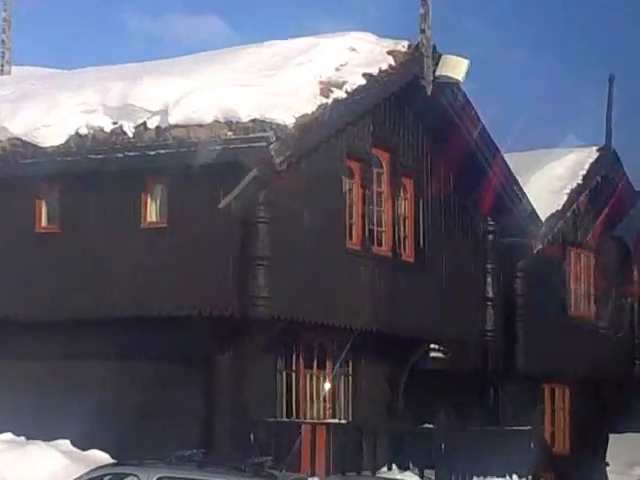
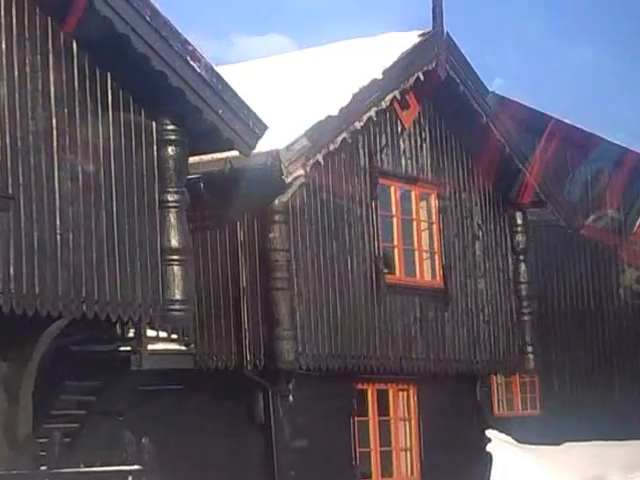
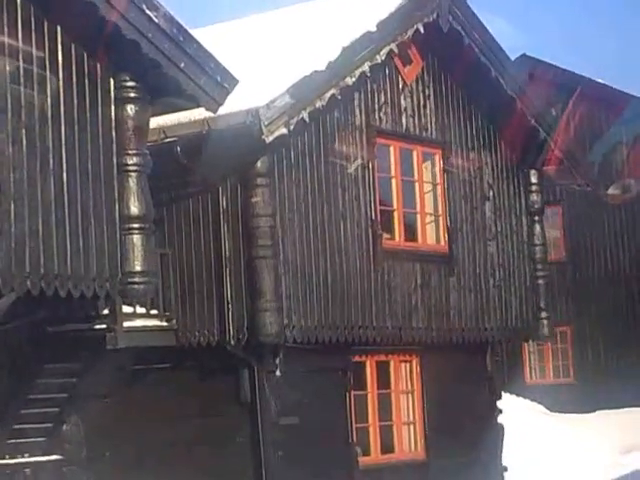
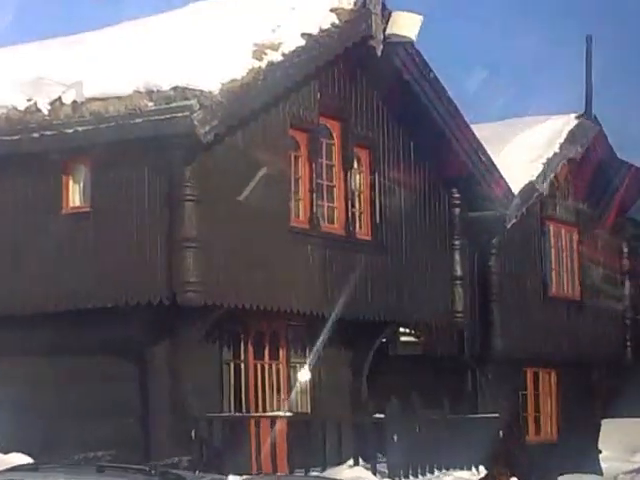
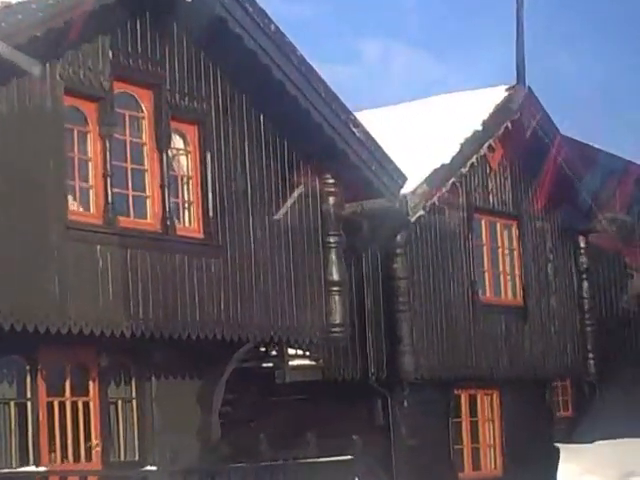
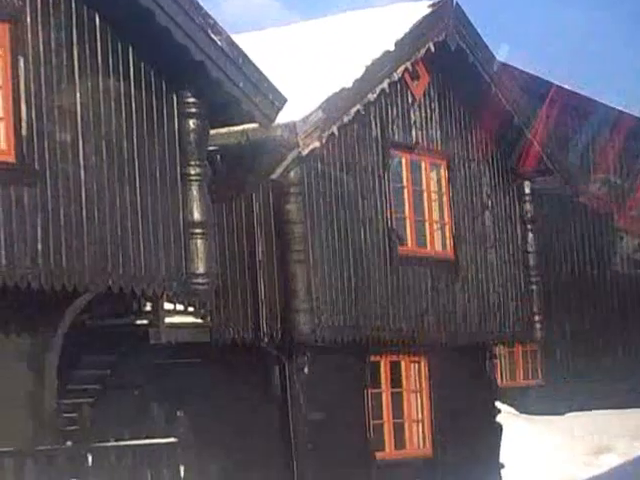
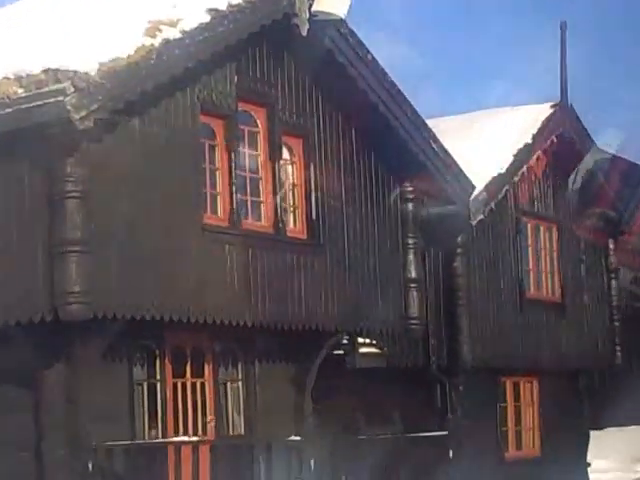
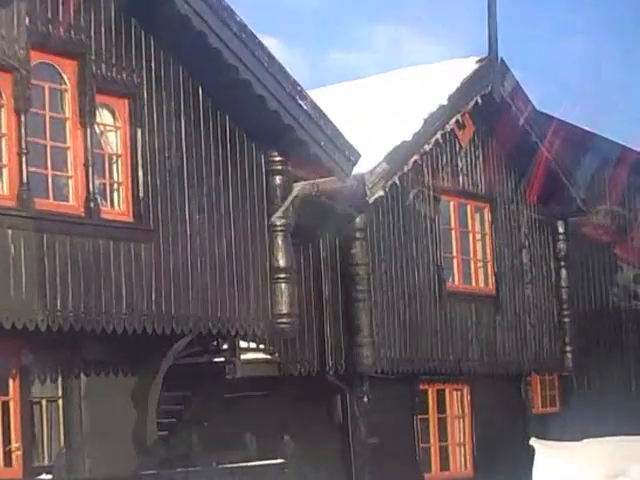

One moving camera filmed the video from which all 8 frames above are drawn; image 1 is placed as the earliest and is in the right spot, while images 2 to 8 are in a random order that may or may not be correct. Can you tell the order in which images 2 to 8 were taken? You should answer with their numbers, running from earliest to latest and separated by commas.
4, 7, 5, 8, 6, 2, 3
